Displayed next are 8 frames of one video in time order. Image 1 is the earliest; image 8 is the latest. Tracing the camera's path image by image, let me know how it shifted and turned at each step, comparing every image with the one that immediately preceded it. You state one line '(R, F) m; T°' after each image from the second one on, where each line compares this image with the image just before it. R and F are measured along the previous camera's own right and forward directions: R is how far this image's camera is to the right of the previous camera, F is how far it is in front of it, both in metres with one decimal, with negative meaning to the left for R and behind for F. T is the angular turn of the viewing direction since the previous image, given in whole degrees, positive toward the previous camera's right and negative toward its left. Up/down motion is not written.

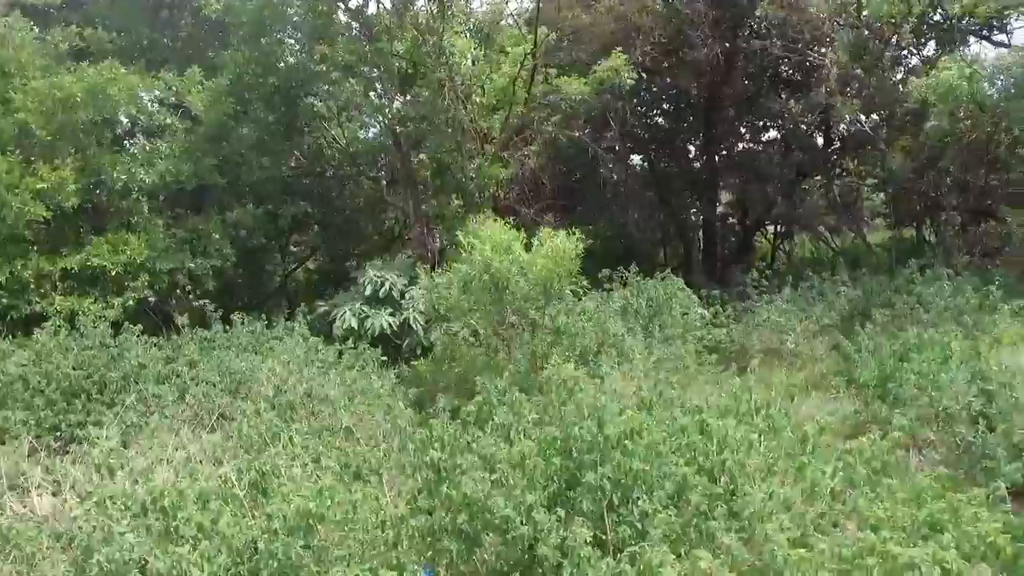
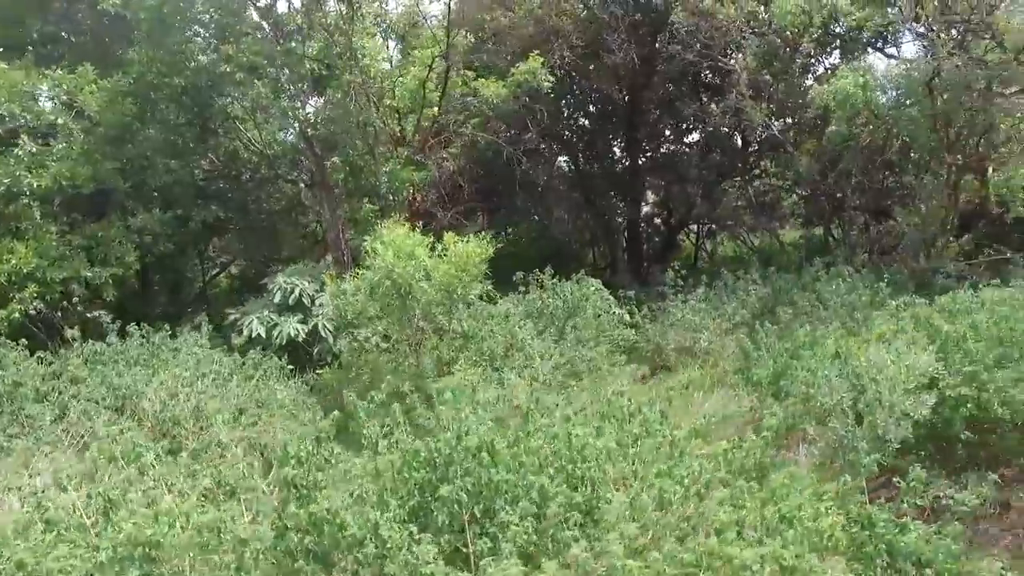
(+0.2, 0.0) m; +5°
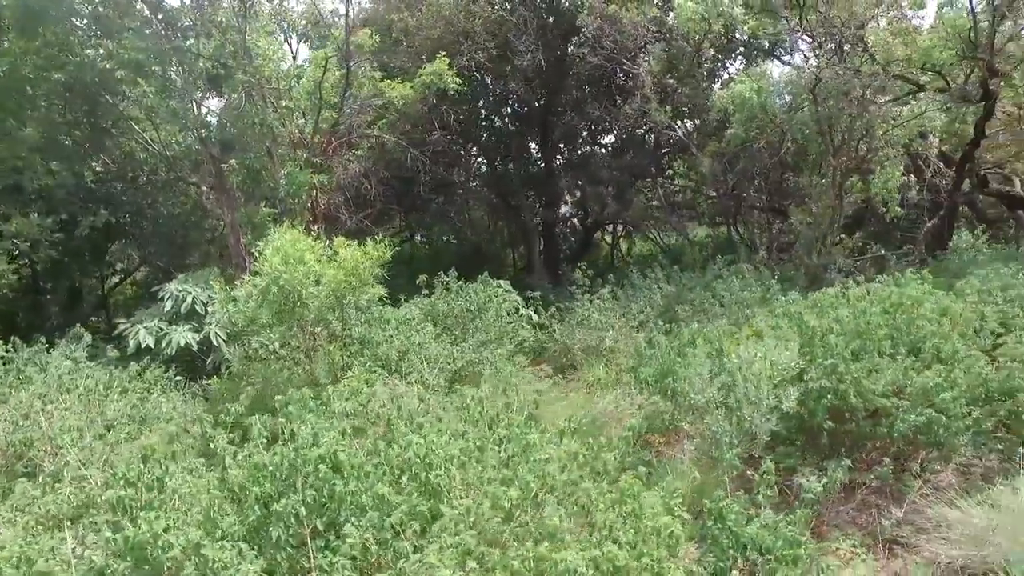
(+0.2, 0.0) m; +6°
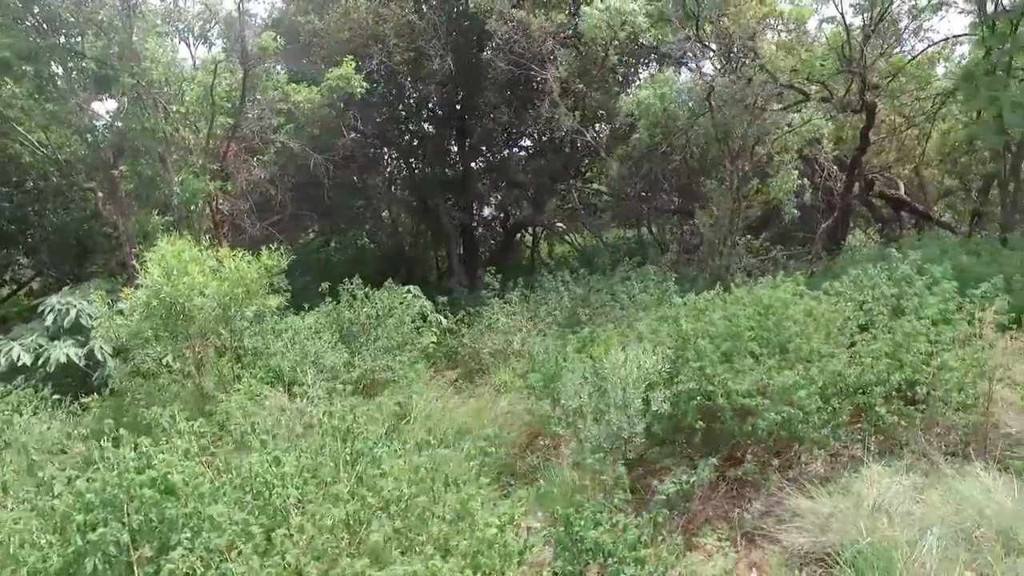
(+0.3, 0.0) m; +5°
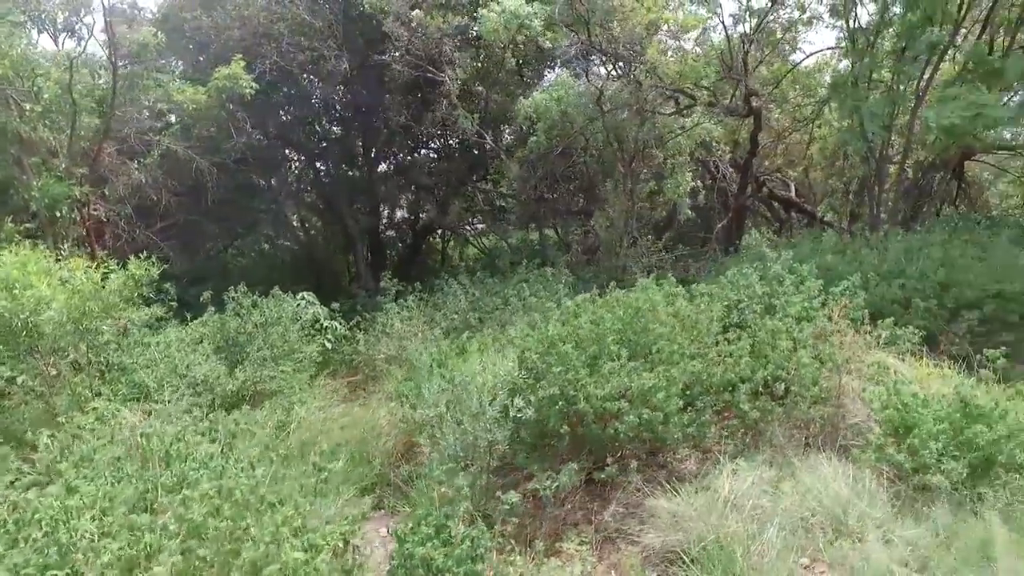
(+0.3, 0.0) m; +6°
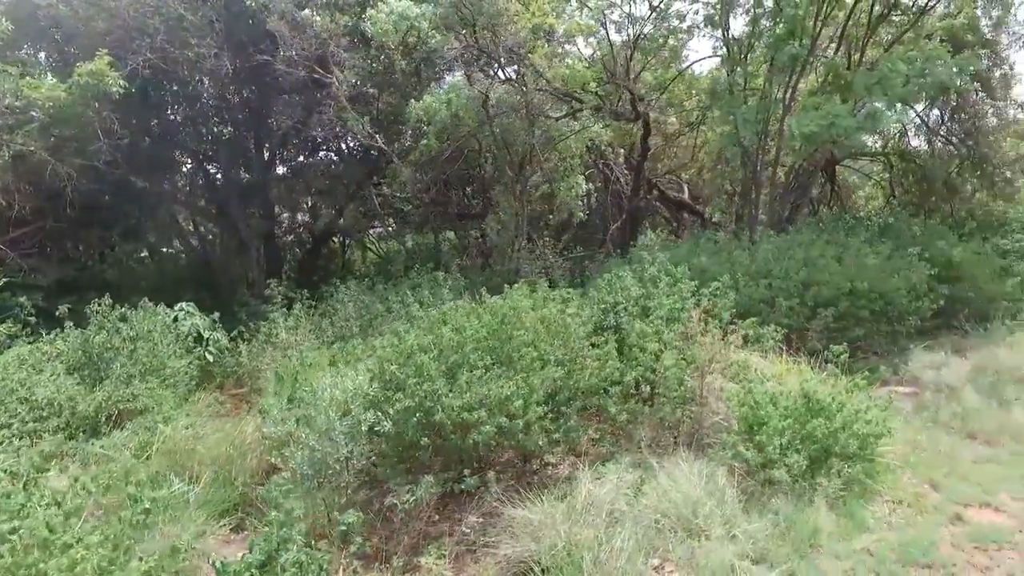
(+0.3, 0.0) m; +7°
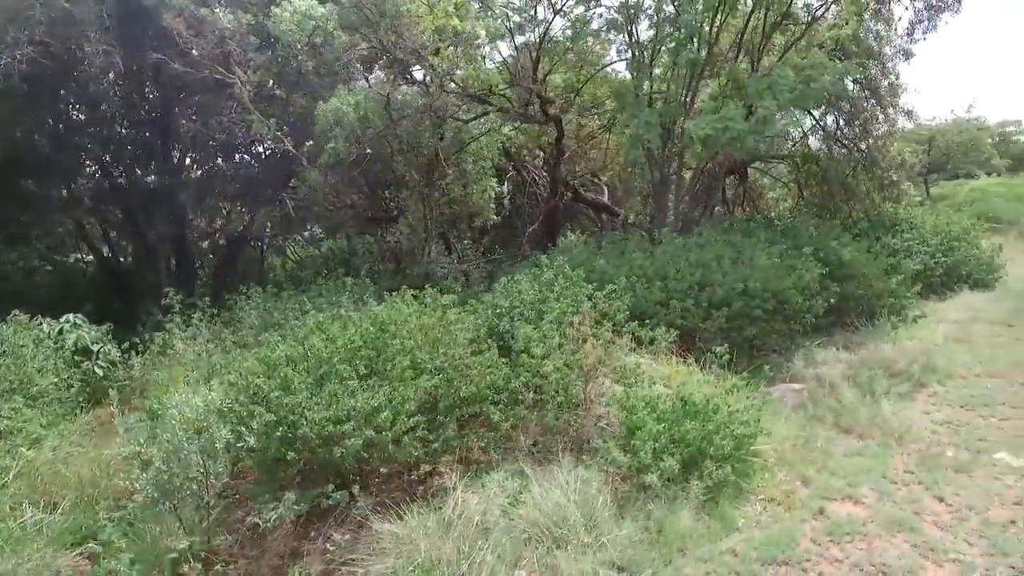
(+0.4, +0.1) m; +5°
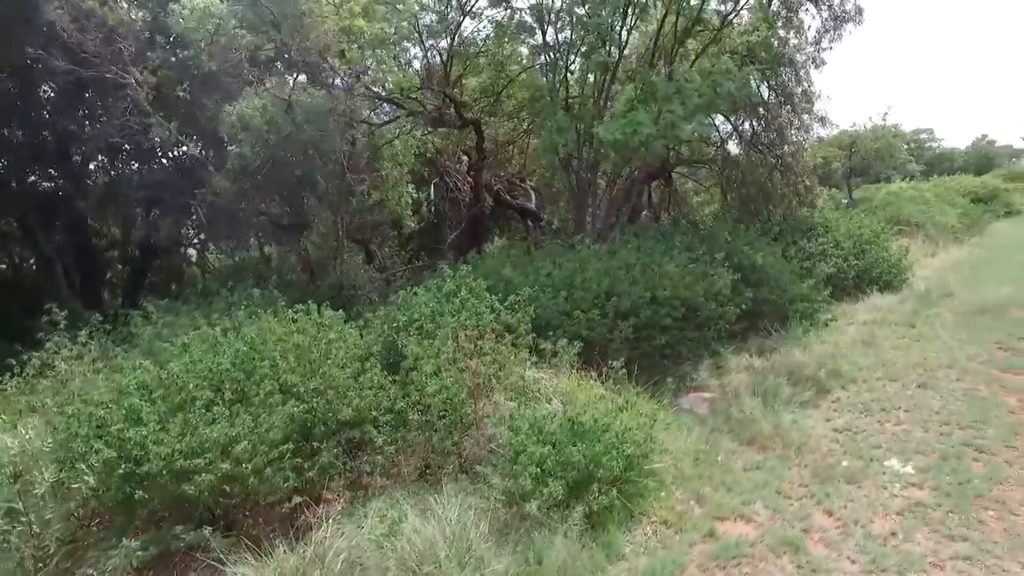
(+0.4, +0.2) m; +5°
